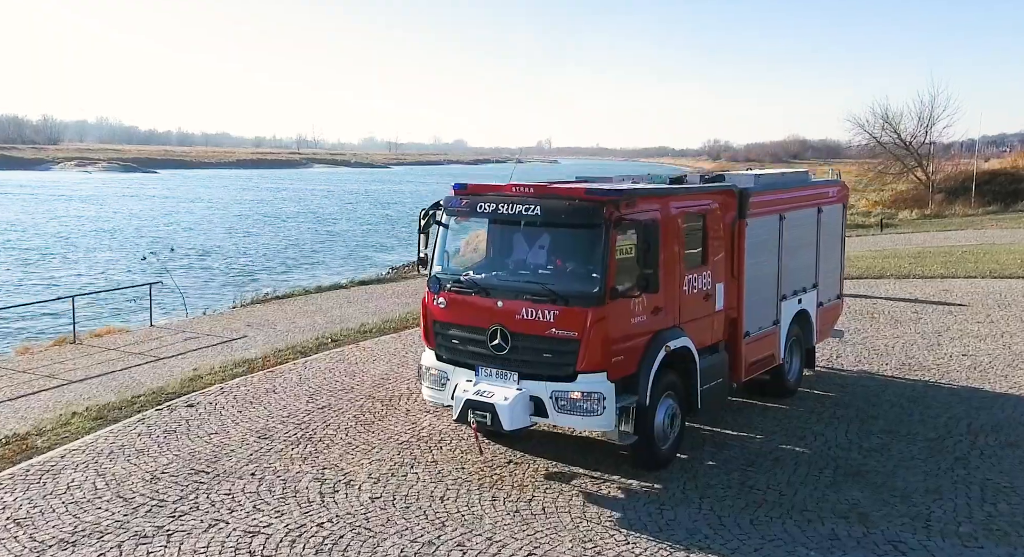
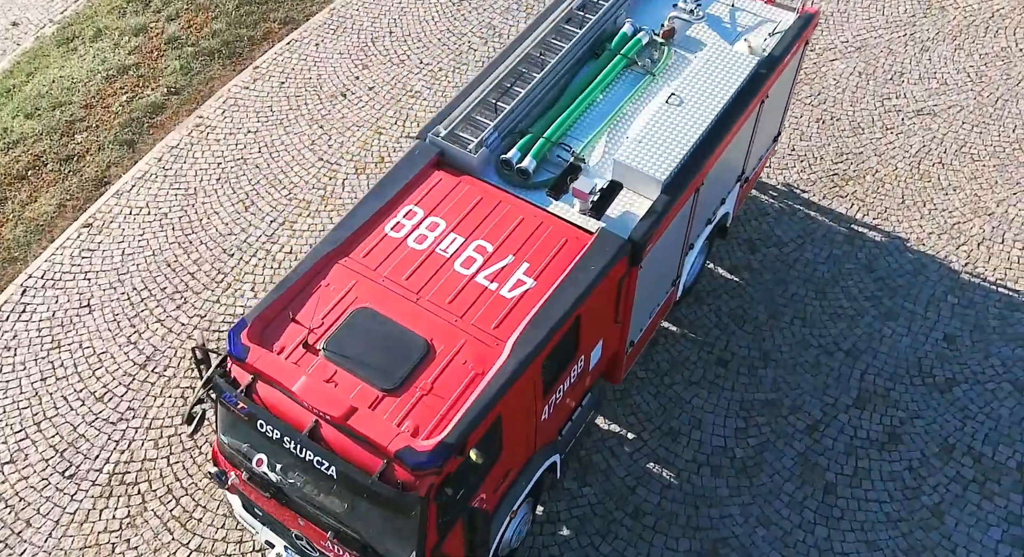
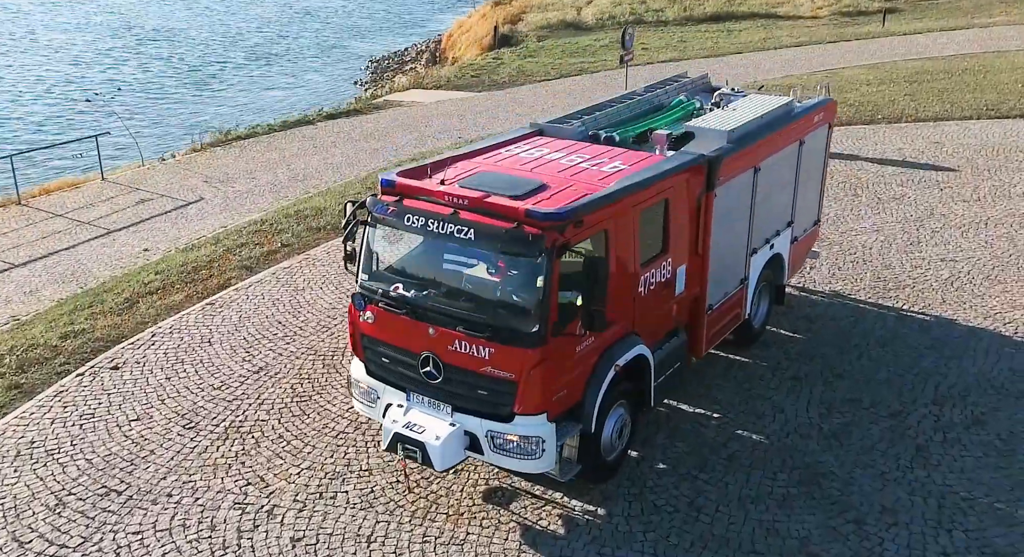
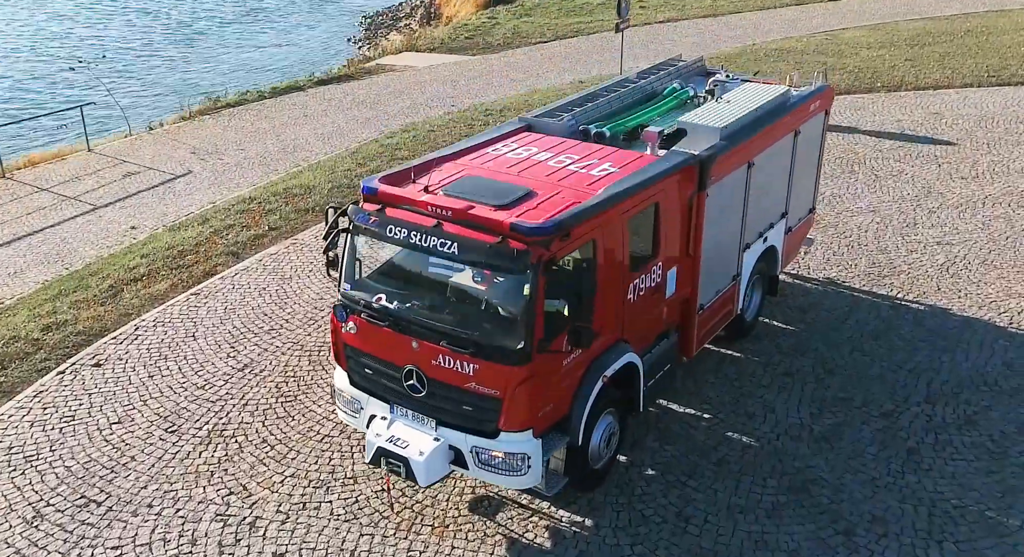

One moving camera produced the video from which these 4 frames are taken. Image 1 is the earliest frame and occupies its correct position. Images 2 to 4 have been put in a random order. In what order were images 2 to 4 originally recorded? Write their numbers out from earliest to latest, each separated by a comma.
3, 4, 2
